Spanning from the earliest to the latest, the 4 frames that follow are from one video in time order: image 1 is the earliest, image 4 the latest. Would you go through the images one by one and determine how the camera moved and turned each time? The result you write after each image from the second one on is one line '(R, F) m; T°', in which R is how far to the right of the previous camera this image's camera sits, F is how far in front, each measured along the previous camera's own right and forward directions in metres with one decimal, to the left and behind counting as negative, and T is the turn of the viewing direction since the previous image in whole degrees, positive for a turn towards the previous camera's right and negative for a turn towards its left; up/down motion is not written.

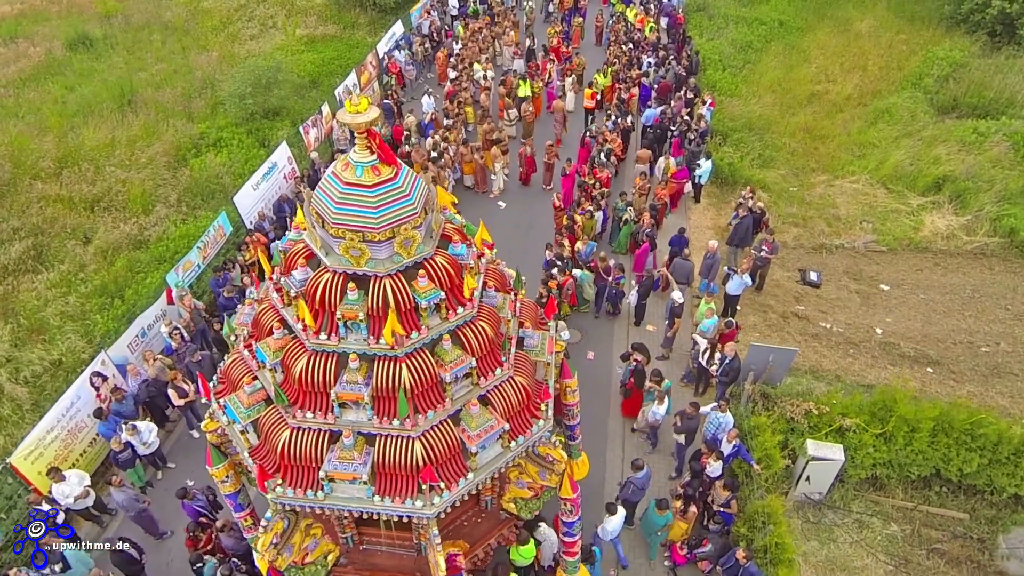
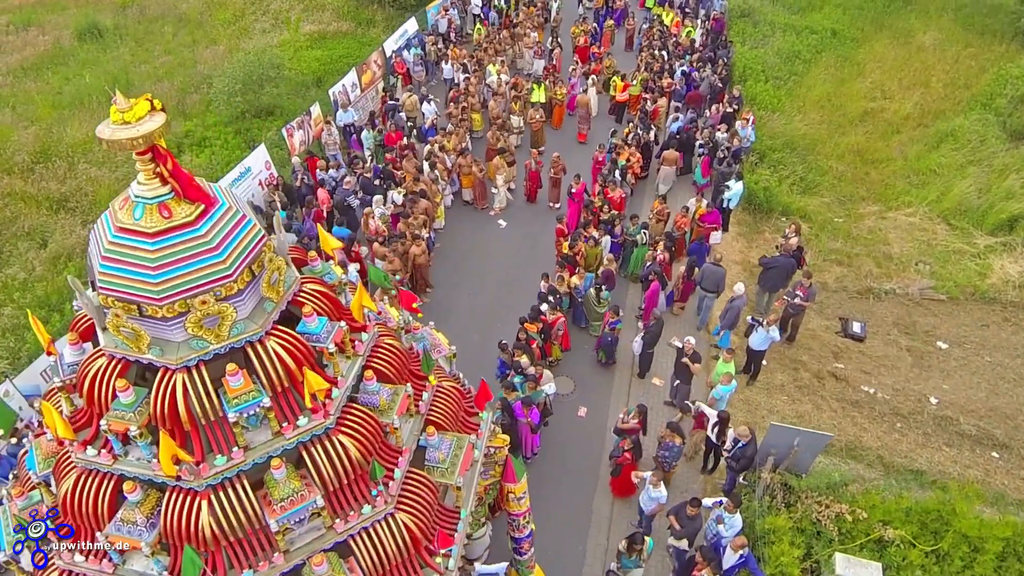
(+0.9, +2.0) m; -3°
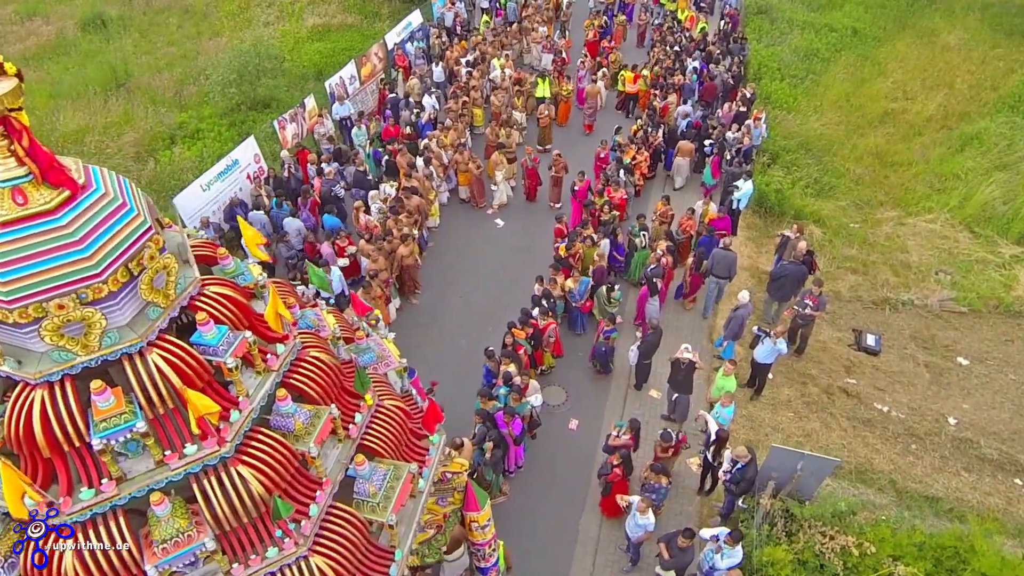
(+0.4, +0.7) m; -1°
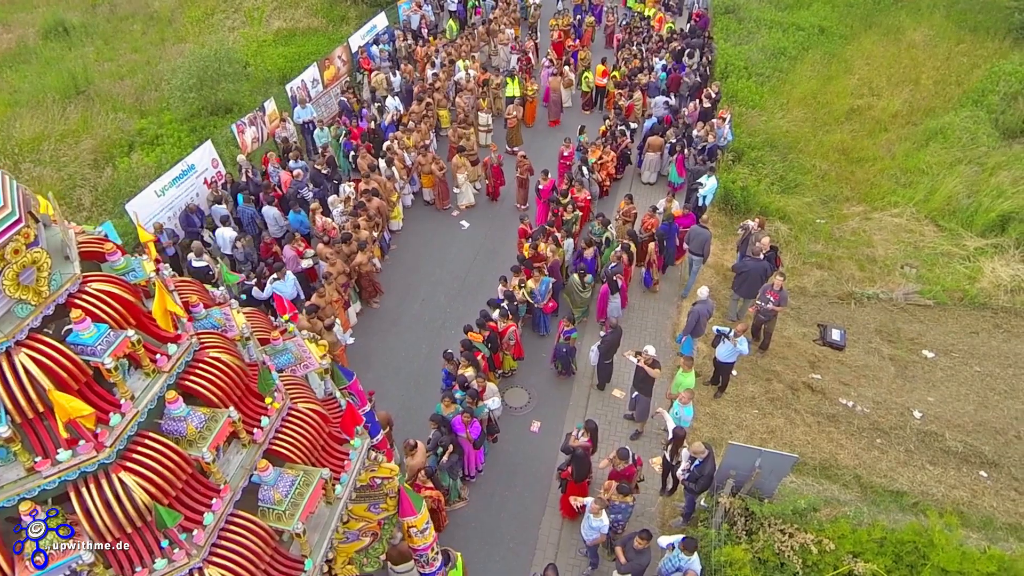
(+0.4, +0.2) m; +1°
